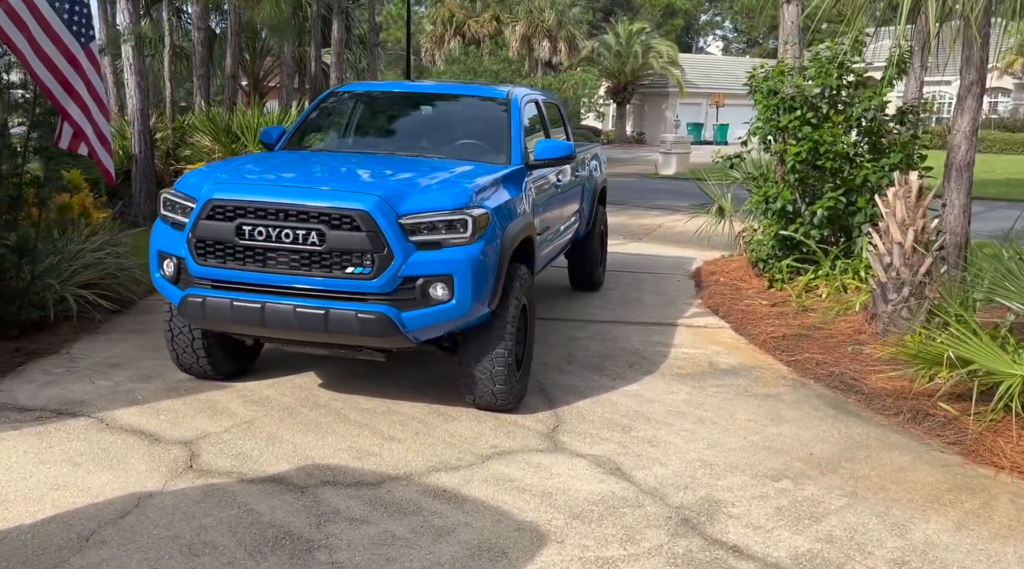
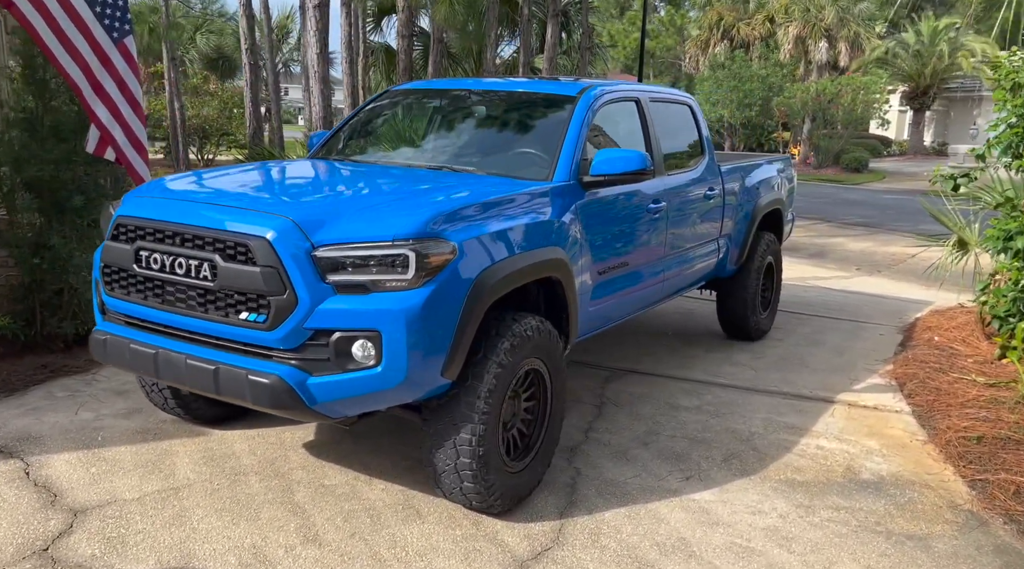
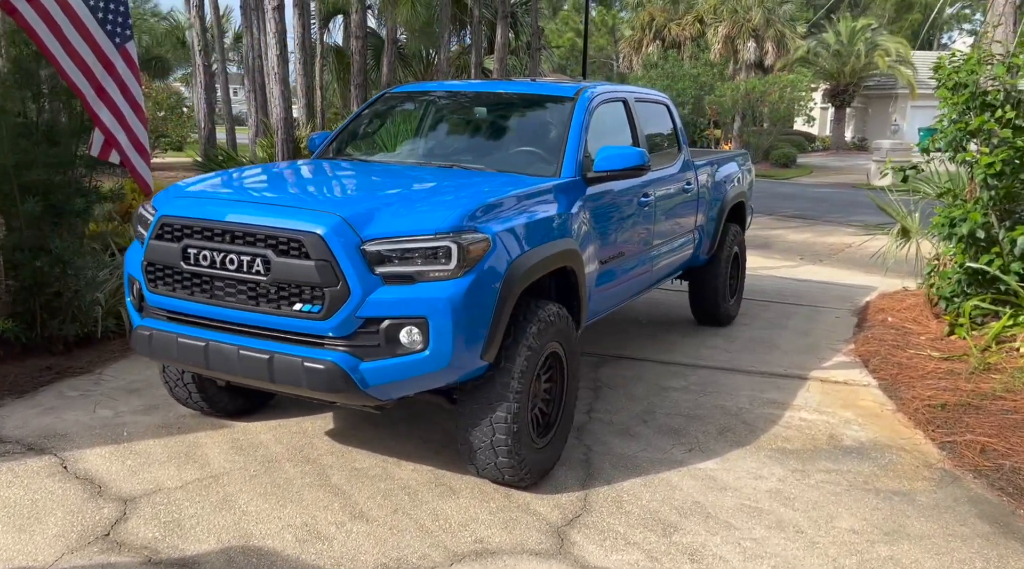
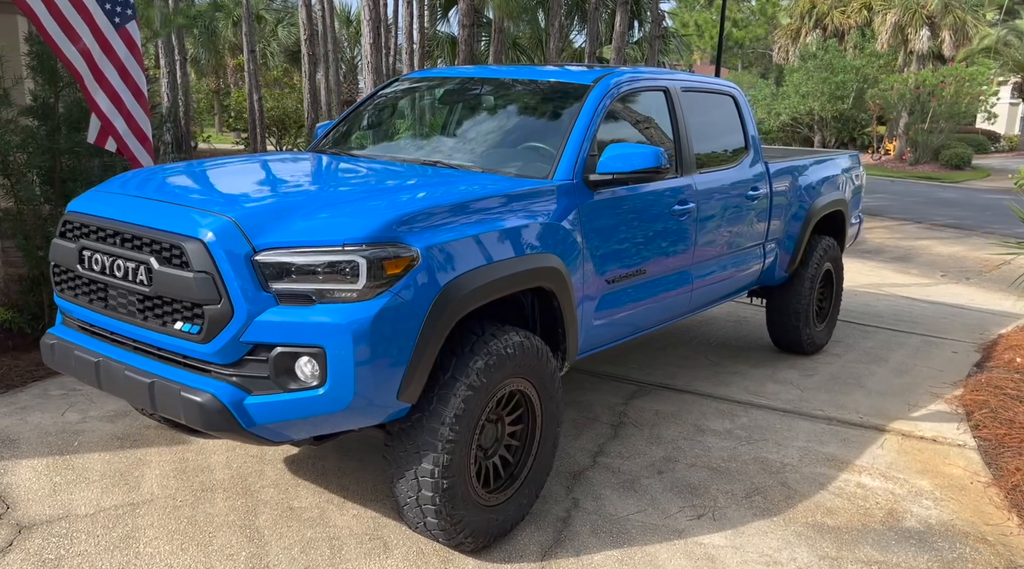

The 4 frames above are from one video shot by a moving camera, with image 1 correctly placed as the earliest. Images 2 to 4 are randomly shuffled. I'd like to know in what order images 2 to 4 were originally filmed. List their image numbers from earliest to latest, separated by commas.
3, 2, 4
